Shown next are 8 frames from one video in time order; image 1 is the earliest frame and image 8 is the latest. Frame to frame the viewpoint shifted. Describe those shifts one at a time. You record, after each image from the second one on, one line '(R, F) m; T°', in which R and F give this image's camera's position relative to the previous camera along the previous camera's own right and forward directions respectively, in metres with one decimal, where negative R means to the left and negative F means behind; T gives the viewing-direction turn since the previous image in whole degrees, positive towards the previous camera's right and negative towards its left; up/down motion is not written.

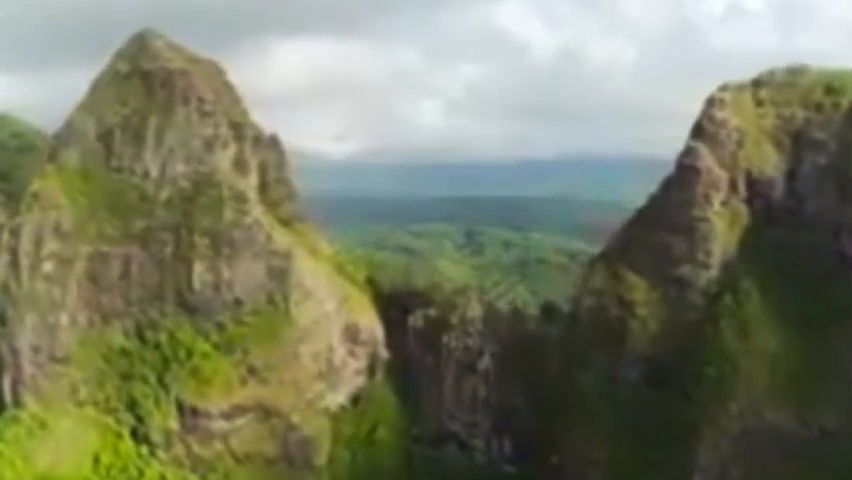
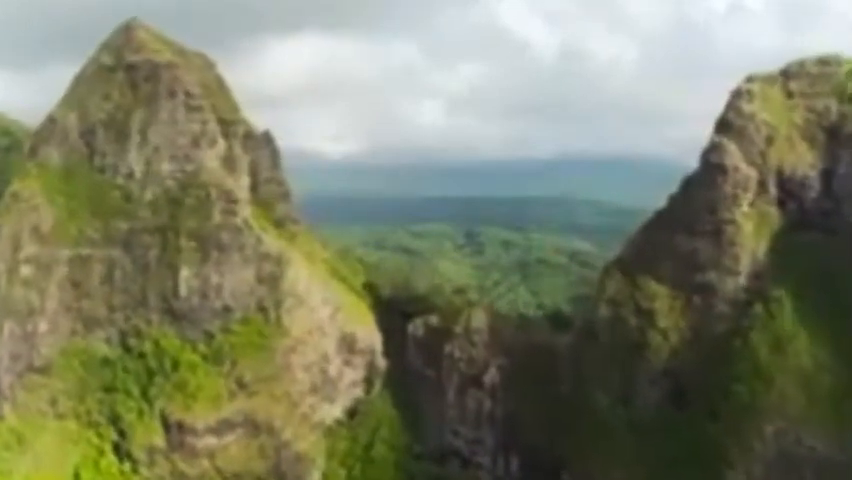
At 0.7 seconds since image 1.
(-0.1, +5.5) m; 0°
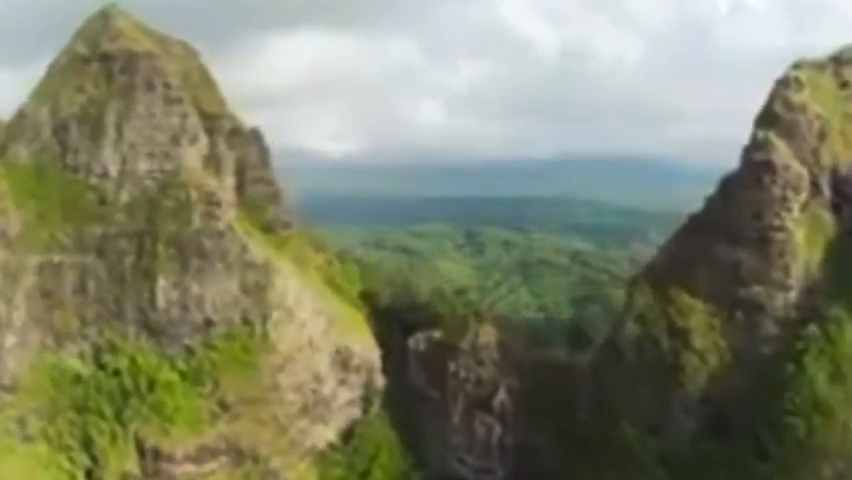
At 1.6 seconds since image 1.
(-0.2, +7.8) m; 0°
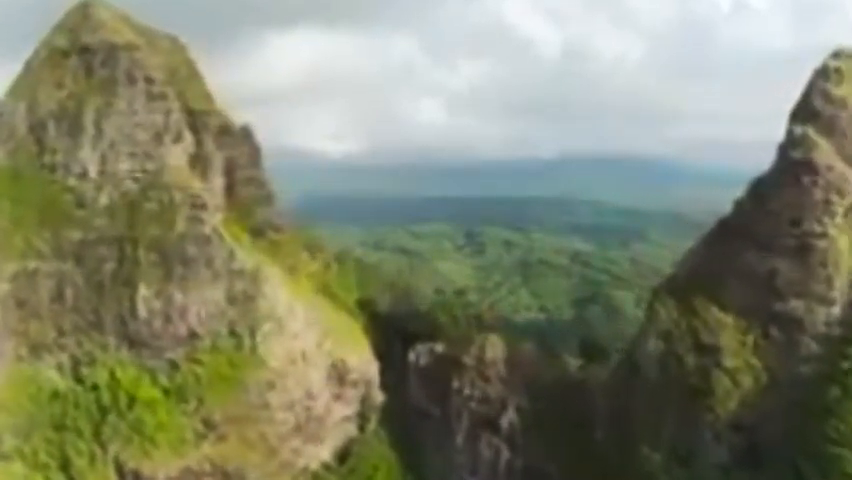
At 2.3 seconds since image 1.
(-0.1, +5.3) m; 0°
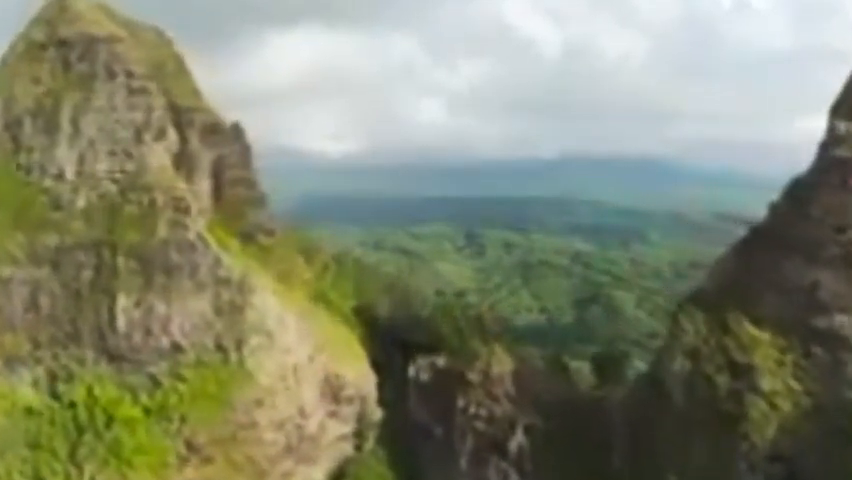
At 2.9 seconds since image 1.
(-0.1, +5.1) m; 0°
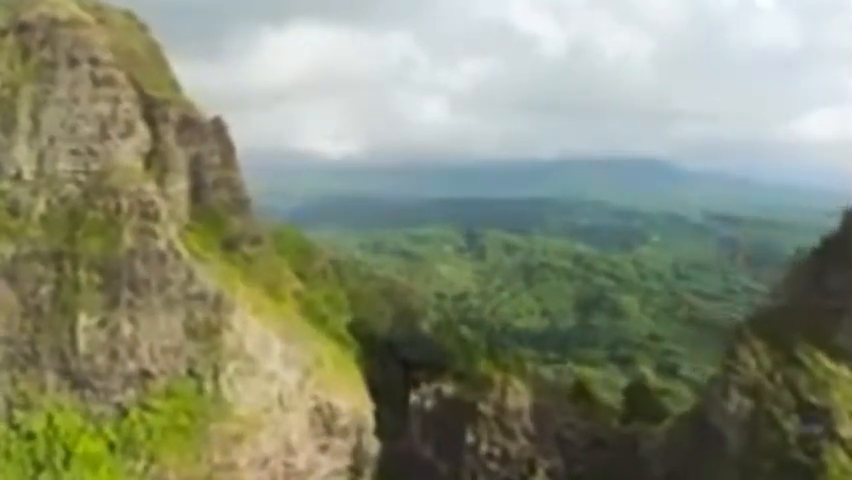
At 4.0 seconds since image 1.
(-0.2, +8.1) m; 0°
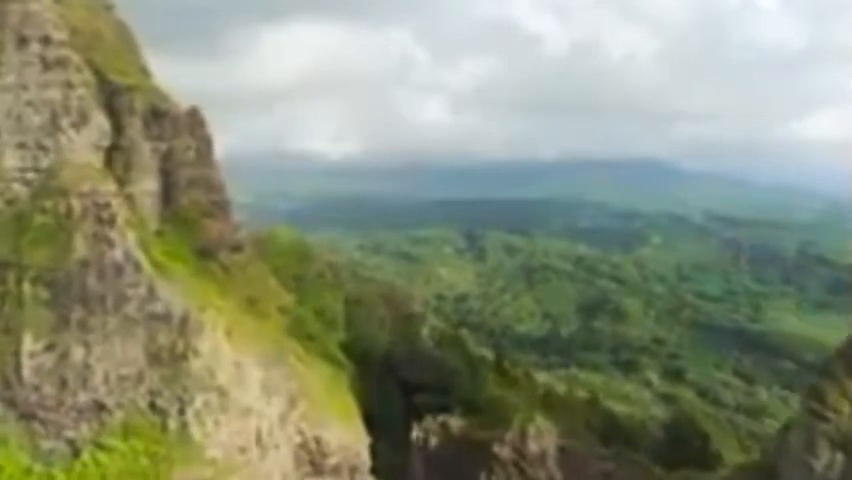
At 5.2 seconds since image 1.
(-0.2, +8.4) m; 0°
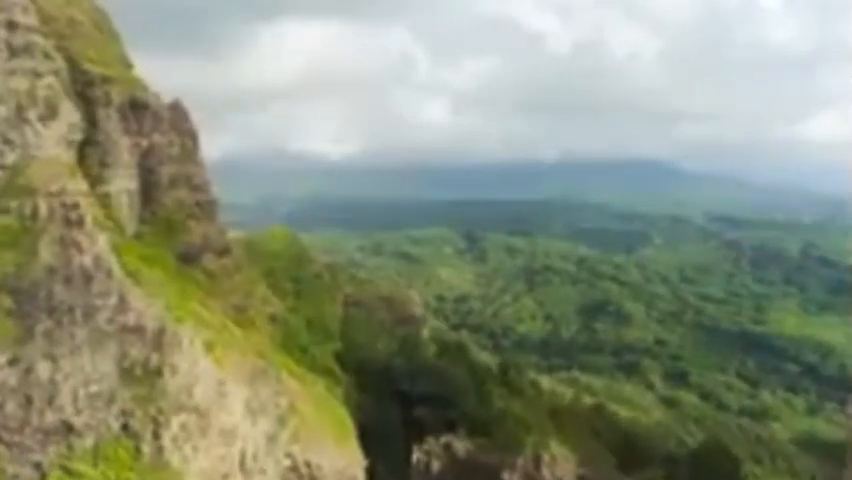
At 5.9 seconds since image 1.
(-0.1, +4.5) m; 0°
